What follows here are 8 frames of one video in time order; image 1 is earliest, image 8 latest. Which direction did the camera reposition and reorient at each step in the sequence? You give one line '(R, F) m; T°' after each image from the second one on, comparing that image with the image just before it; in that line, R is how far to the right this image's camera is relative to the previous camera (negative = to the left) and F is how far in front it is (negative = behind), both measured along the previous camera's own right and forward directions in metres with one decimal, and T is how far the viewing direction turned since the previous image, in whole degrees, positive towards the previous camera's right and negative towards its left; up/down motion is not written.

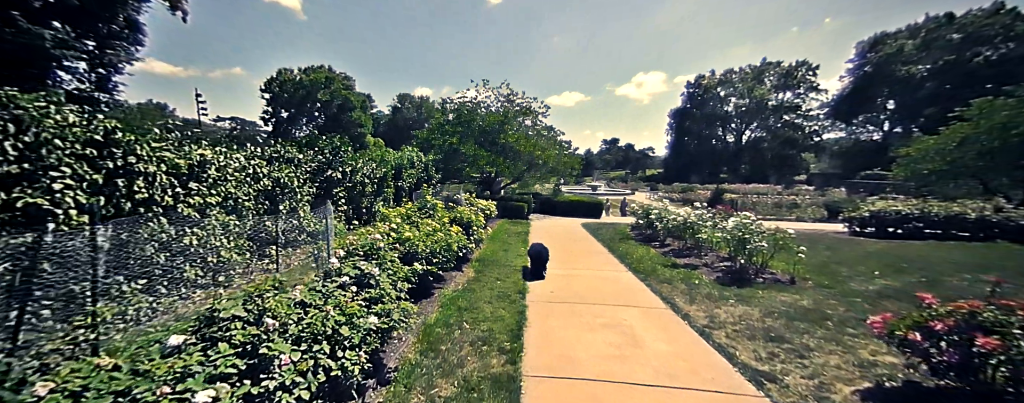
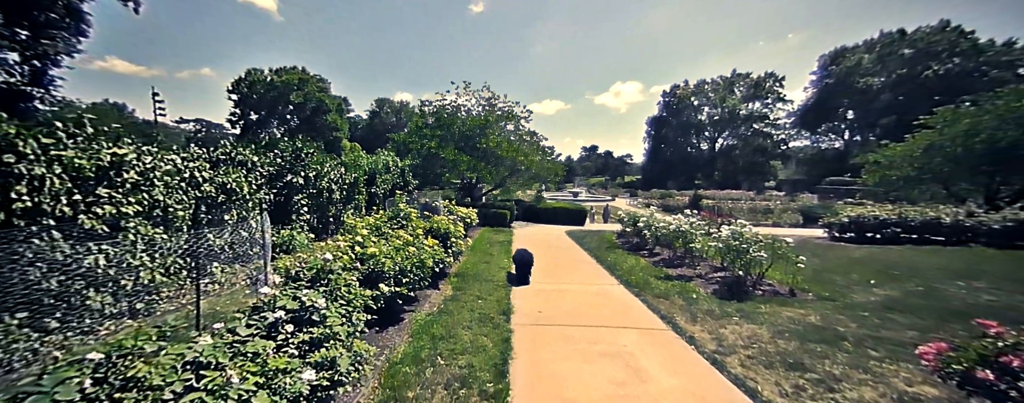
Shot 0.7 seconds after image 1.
(0.0, +0.6) m; +3°
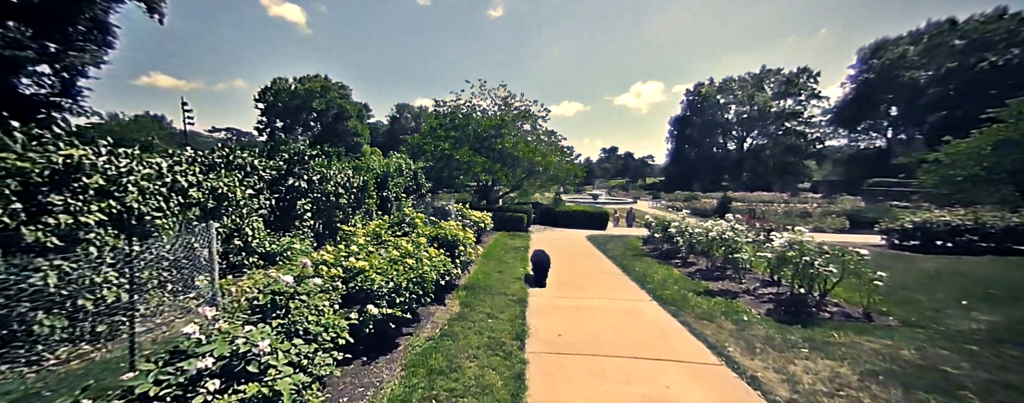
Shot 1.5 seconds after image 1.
(+0.1, +0.7) m; -3°
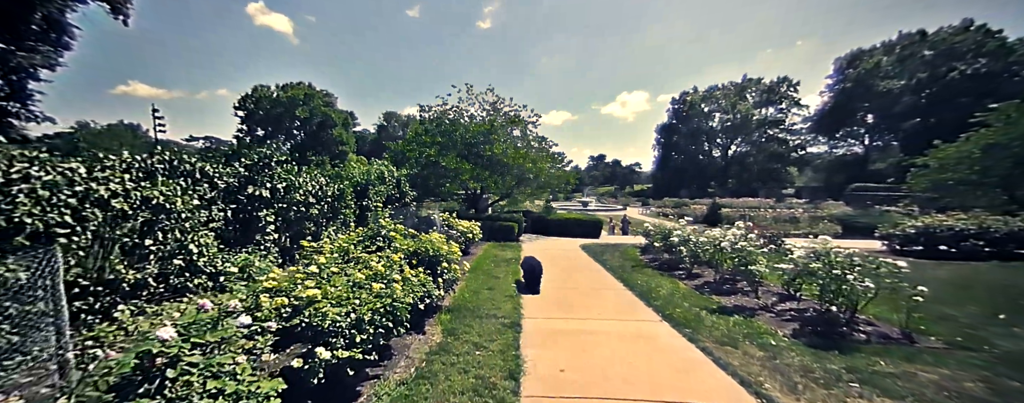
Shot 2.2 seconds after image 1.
(0.0, +0.7) m; +2°
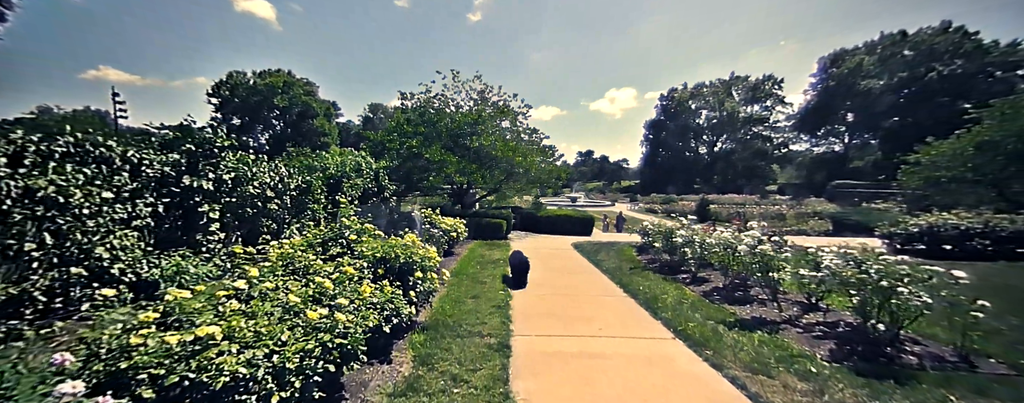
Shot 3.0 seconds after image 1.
(0.0, +0.8) m; +2°
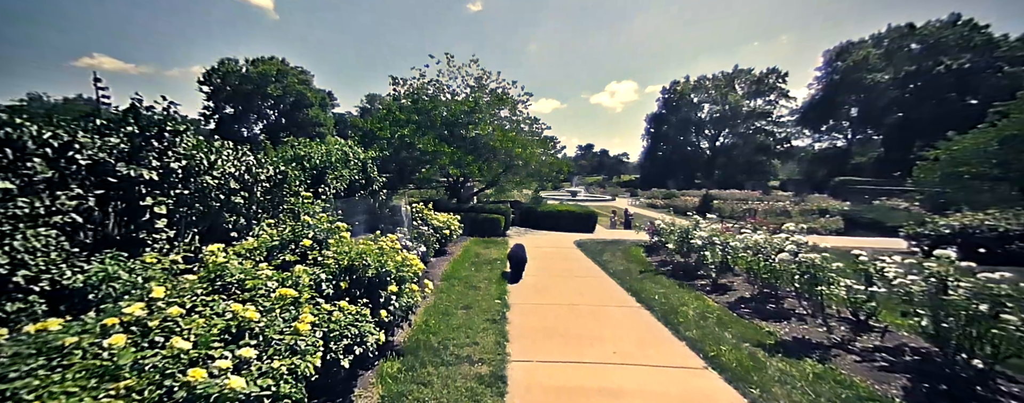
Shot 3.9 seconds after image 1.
(0.0, +0.8) m; 0°
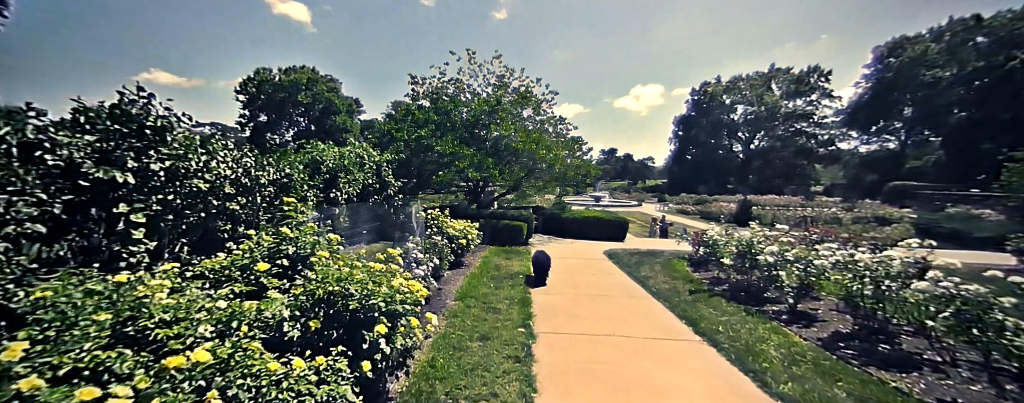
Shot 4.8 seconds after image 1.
(0.0, +1.0) m; -4°
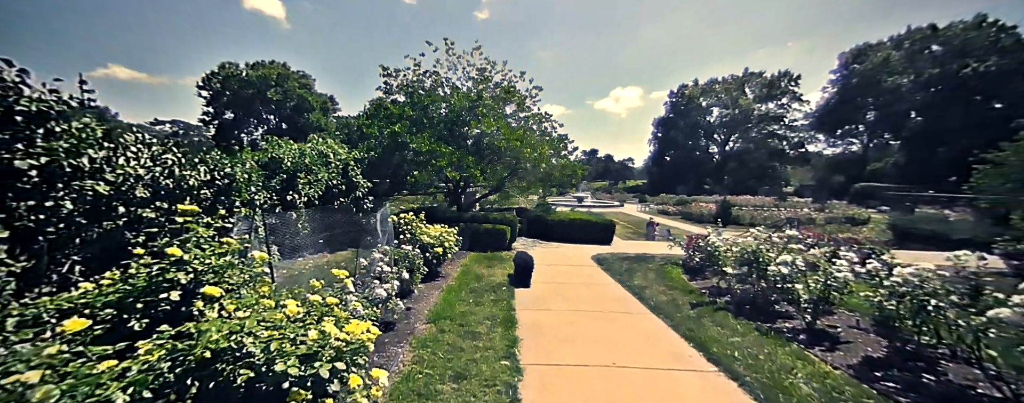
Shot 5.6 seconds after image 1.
(0.0, +0.8) m; +3°
